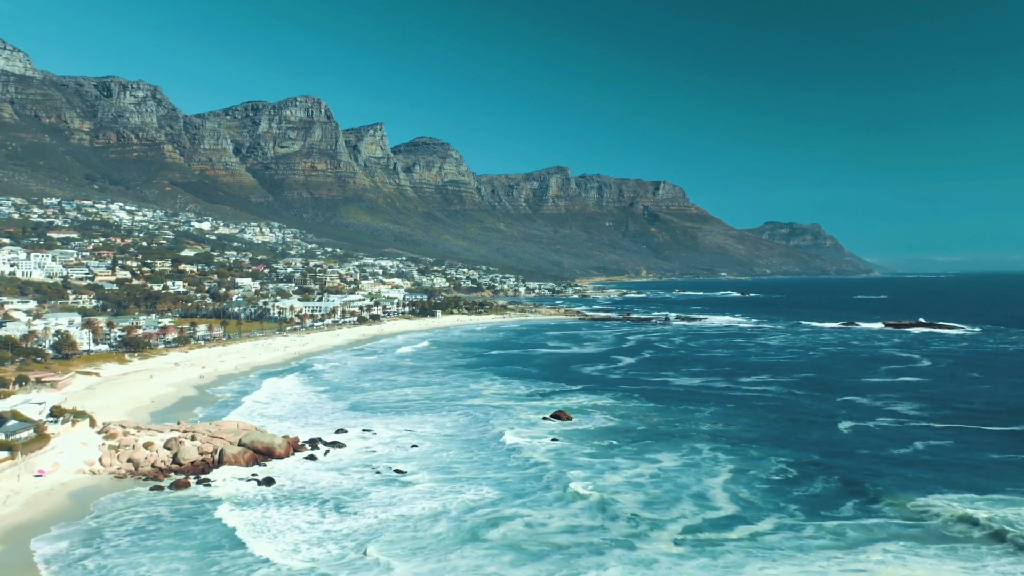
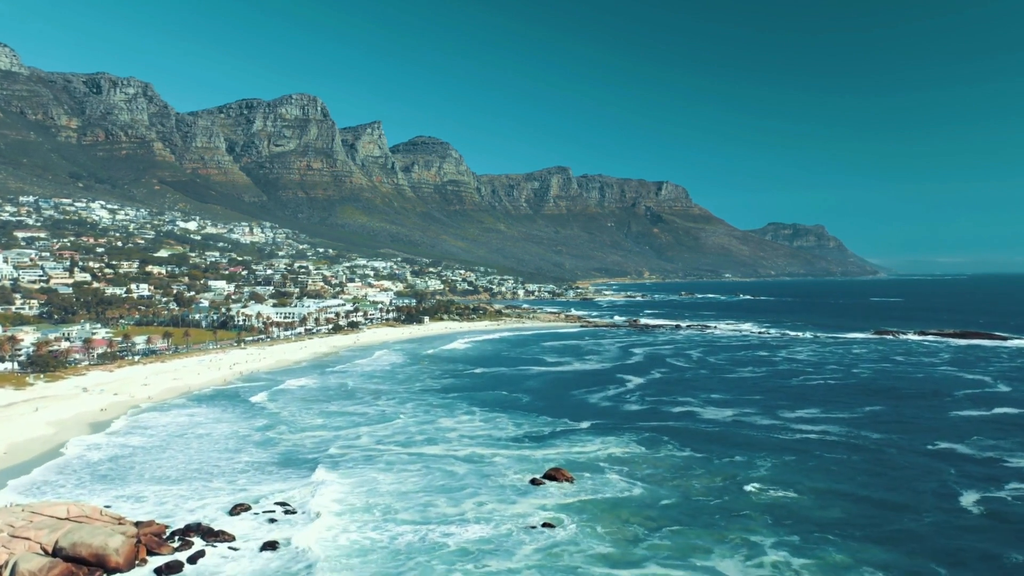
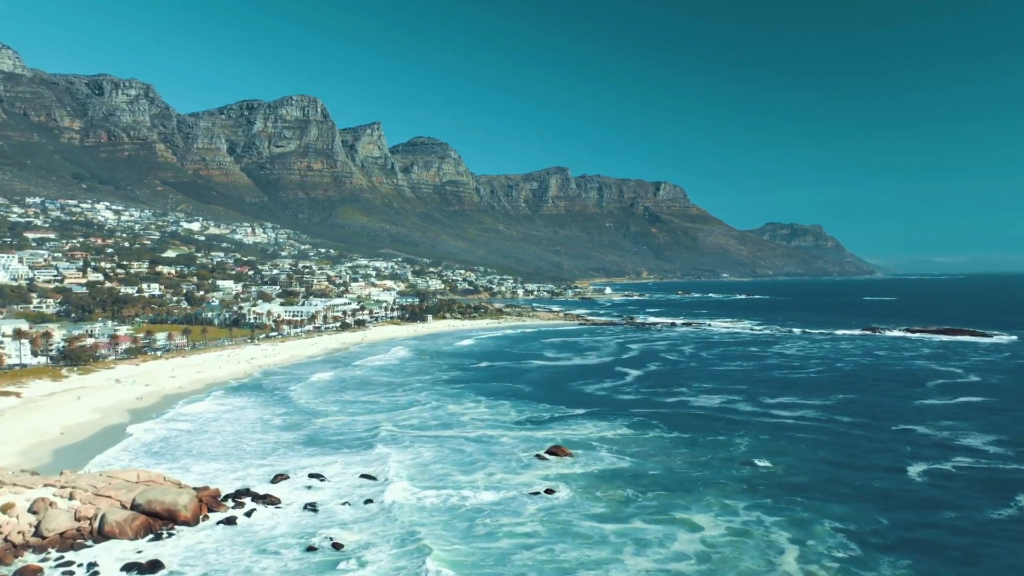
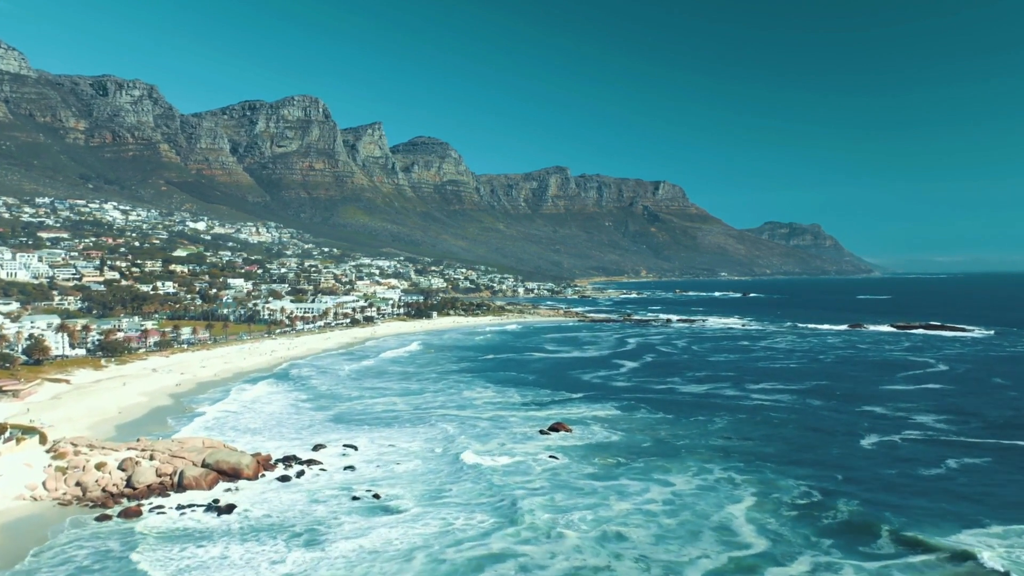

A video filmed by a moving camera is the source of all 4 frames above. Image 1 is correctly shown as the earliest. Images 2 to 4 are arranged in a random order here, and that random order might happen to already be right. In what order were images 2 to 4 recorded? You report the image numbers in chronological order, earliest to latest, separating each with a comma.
4, 3, 2
